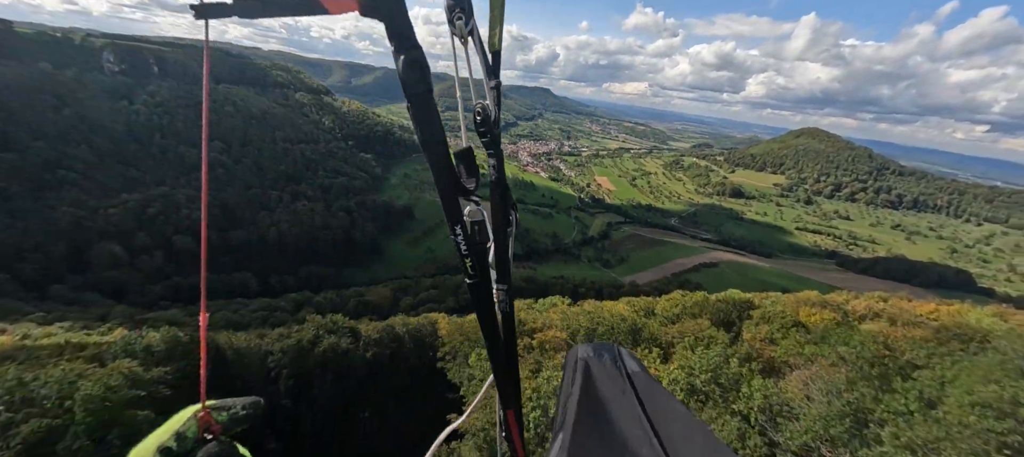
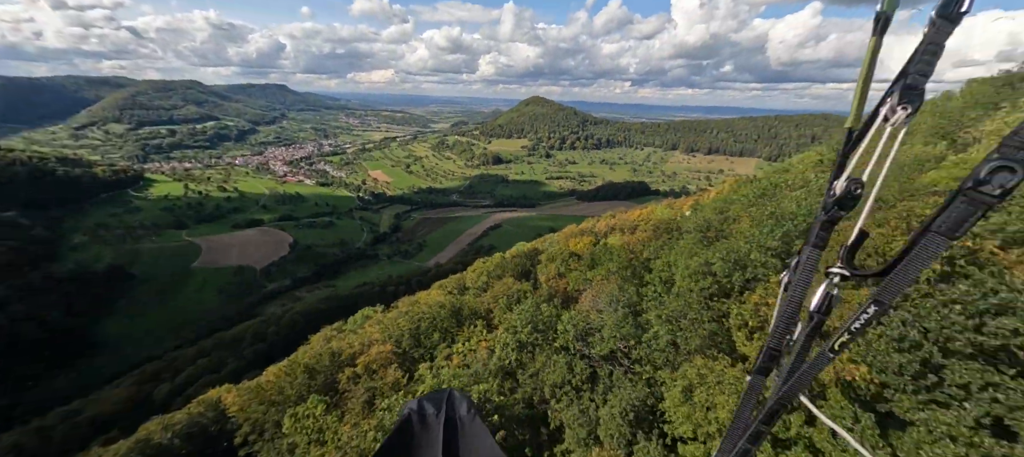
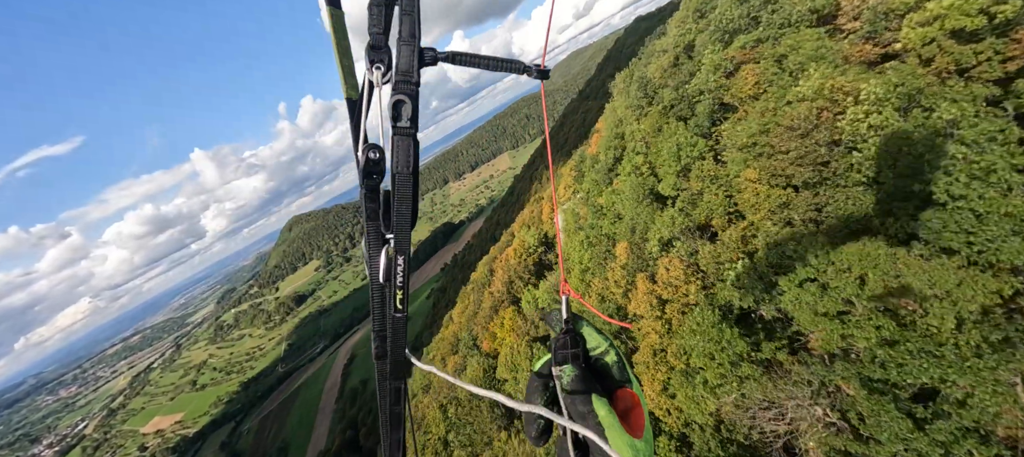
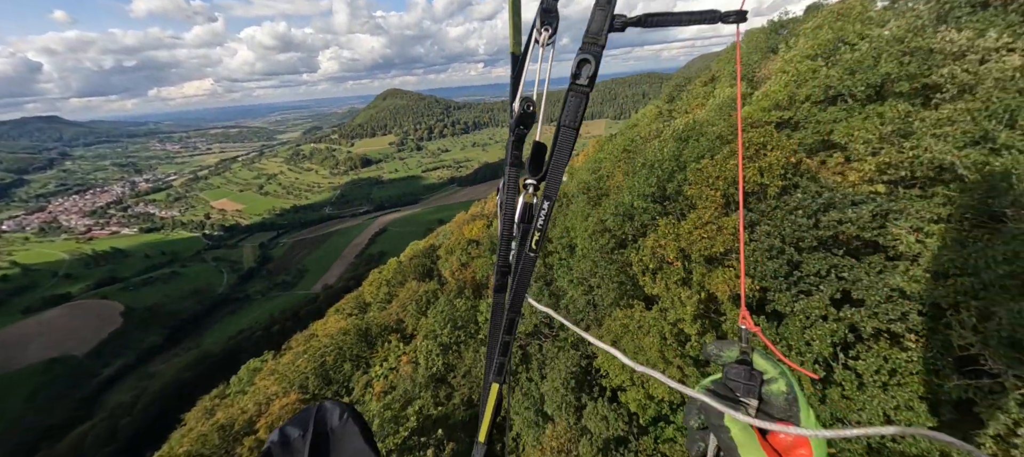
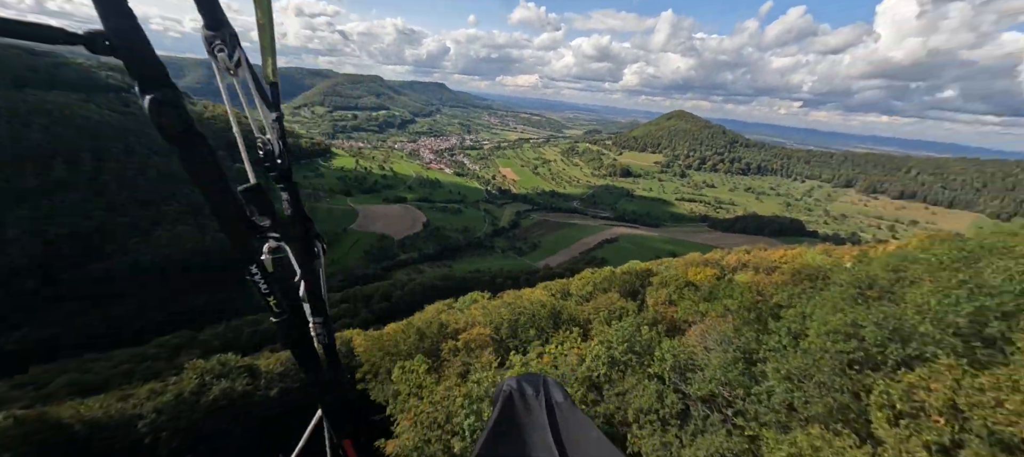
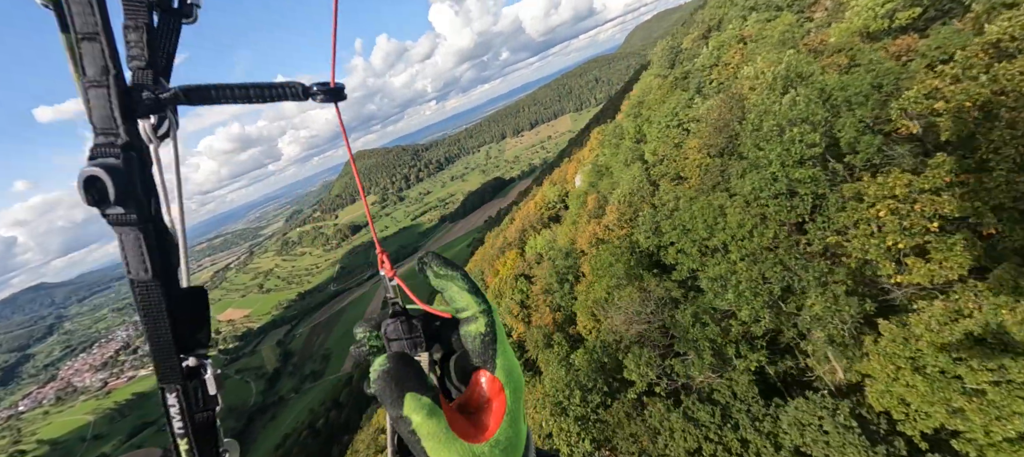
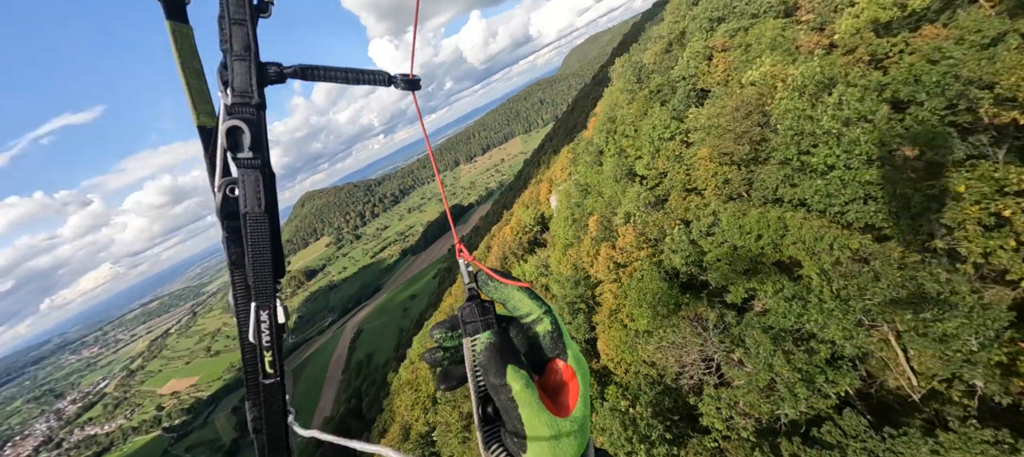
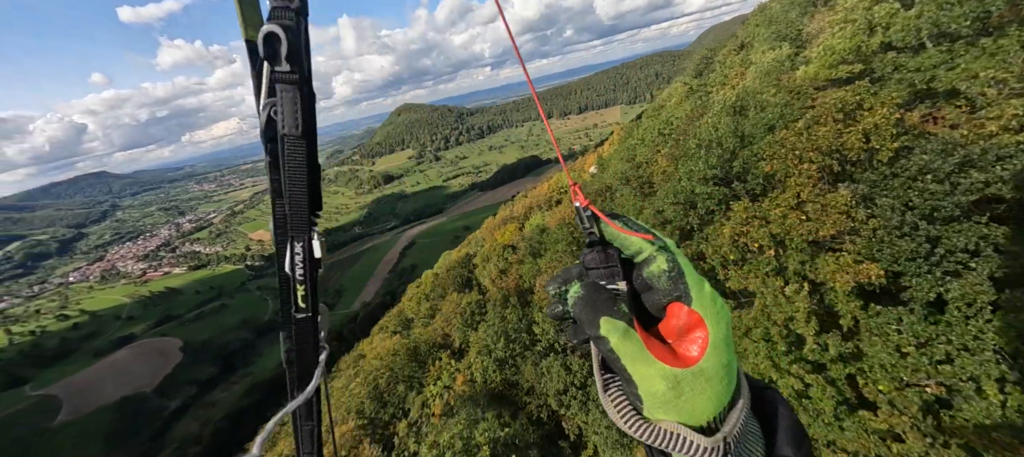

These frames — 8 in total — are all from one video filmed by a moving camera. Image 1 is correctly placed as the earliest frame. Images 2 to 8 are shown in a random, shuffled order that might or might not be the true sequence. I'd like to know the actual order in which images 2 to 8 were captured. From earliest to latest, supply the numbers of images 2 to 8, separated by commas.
5, 2, 4, 8, 6, 7, 3
